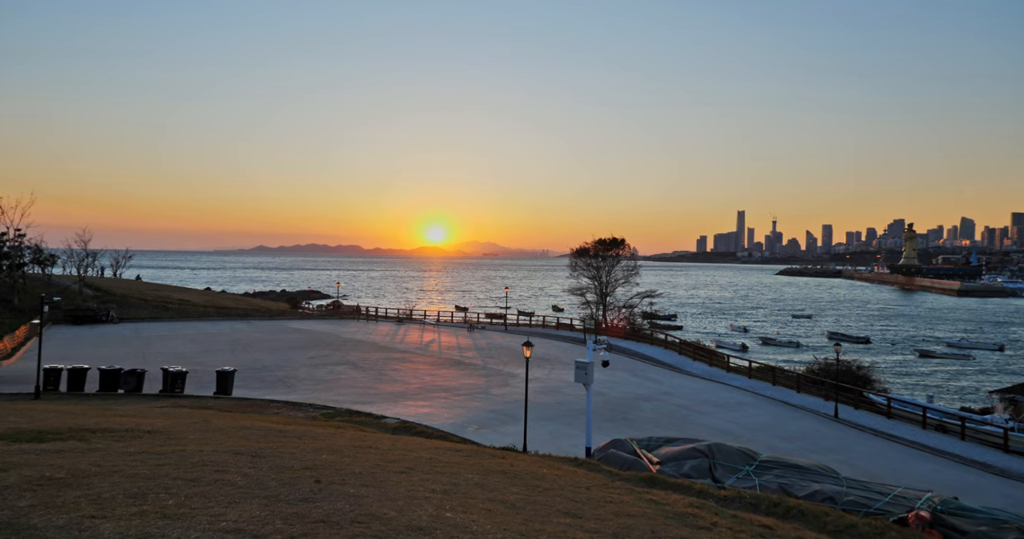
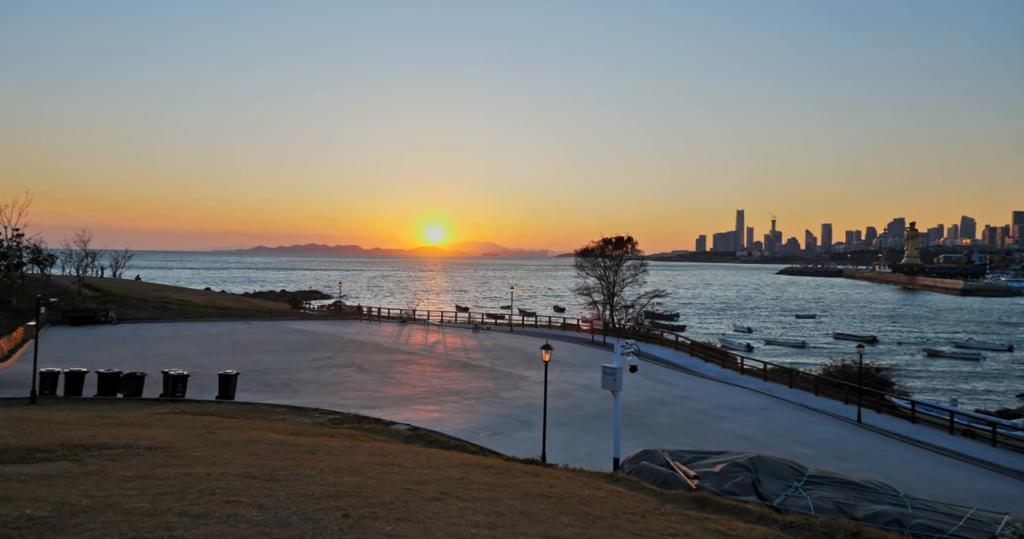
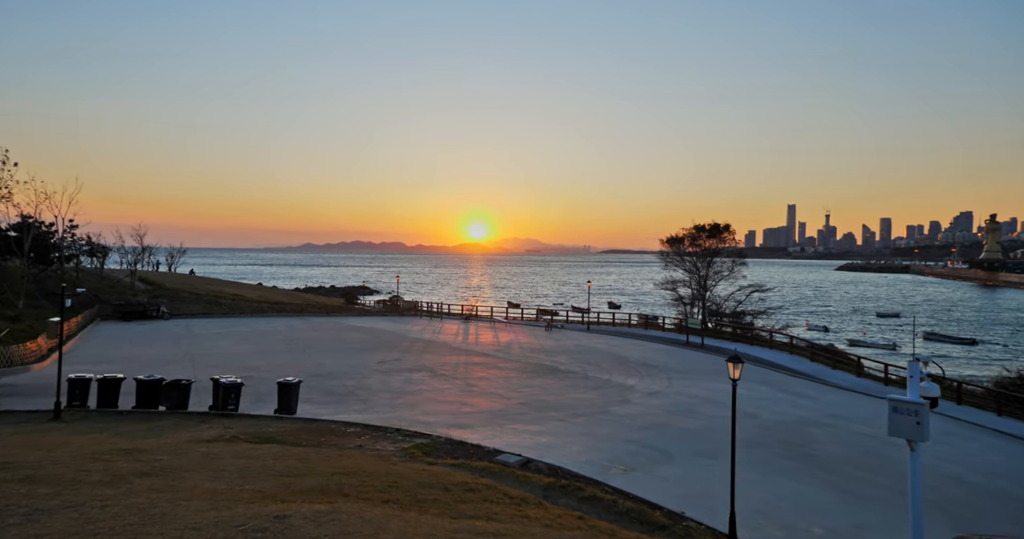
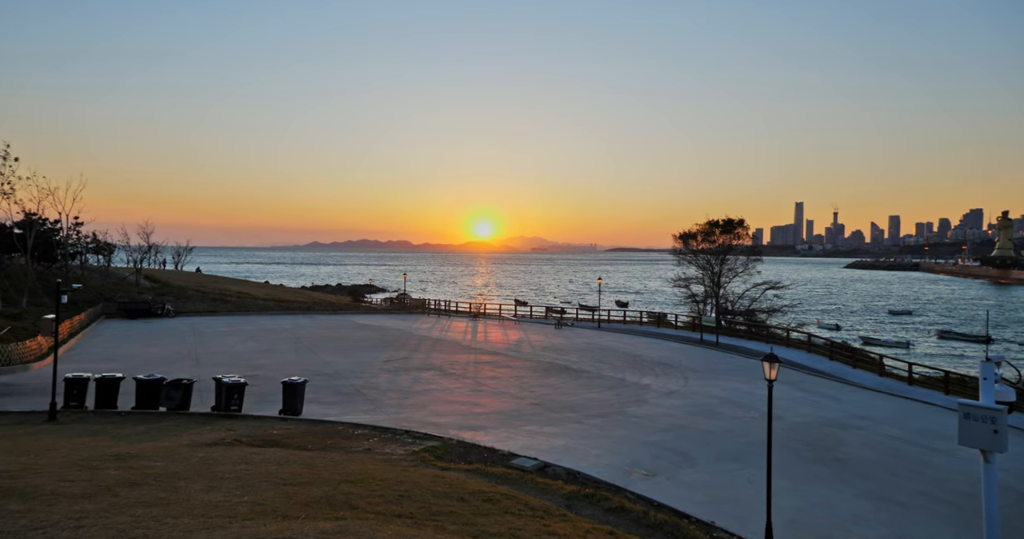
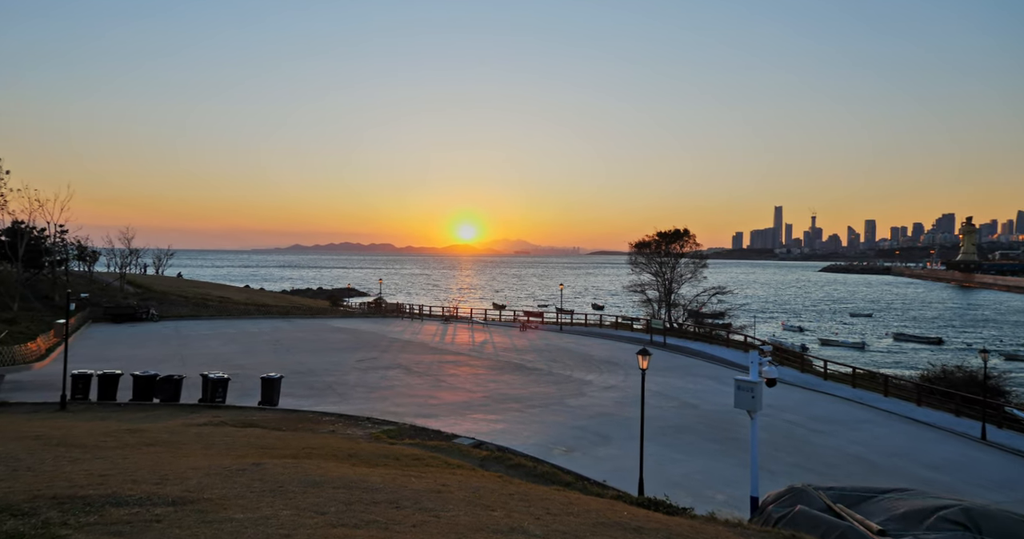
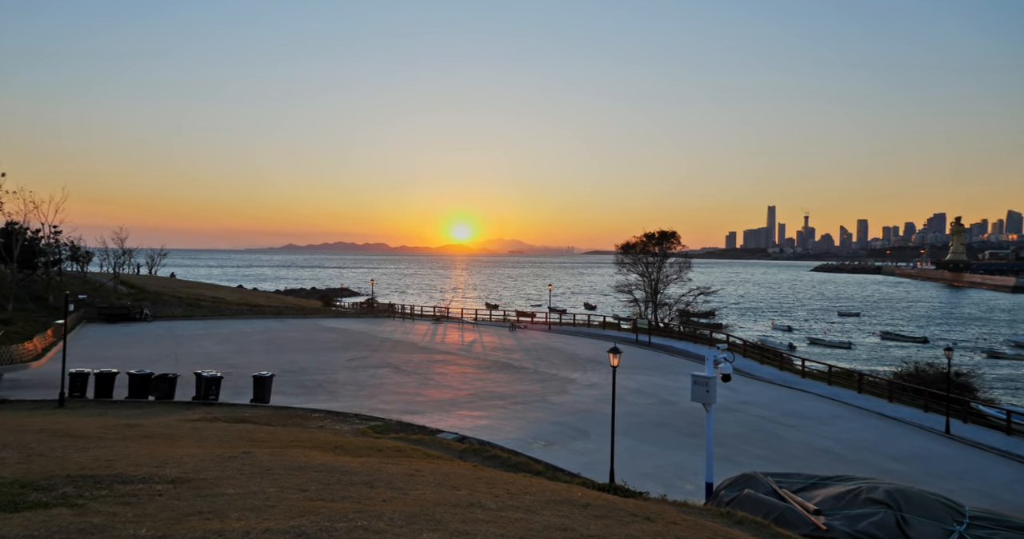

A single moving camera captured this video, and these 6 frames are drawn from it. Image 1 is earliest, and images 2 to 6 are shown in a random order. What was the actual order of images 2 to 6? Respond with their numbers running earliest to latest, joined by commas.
2, 6, 5, 3, 4
